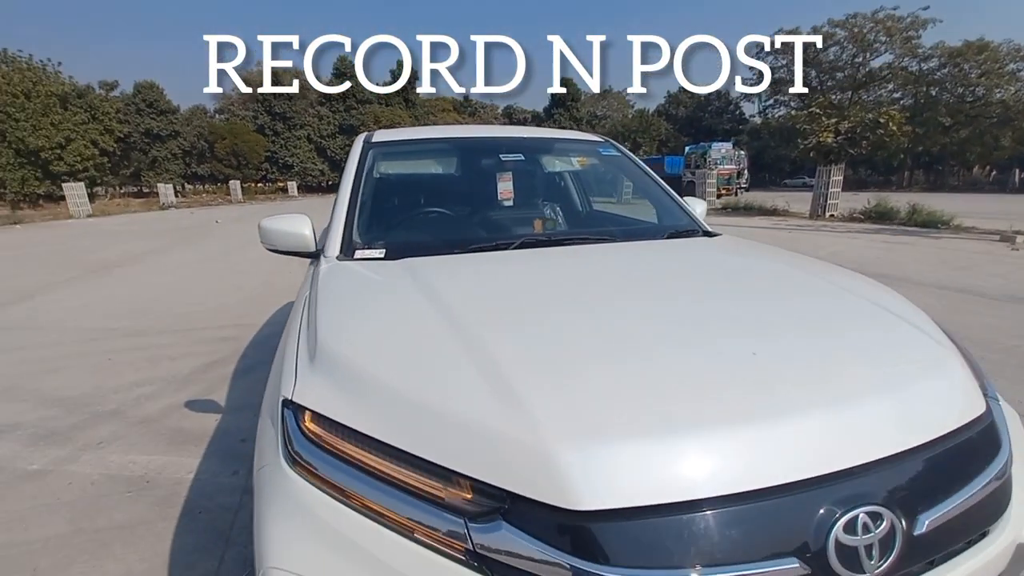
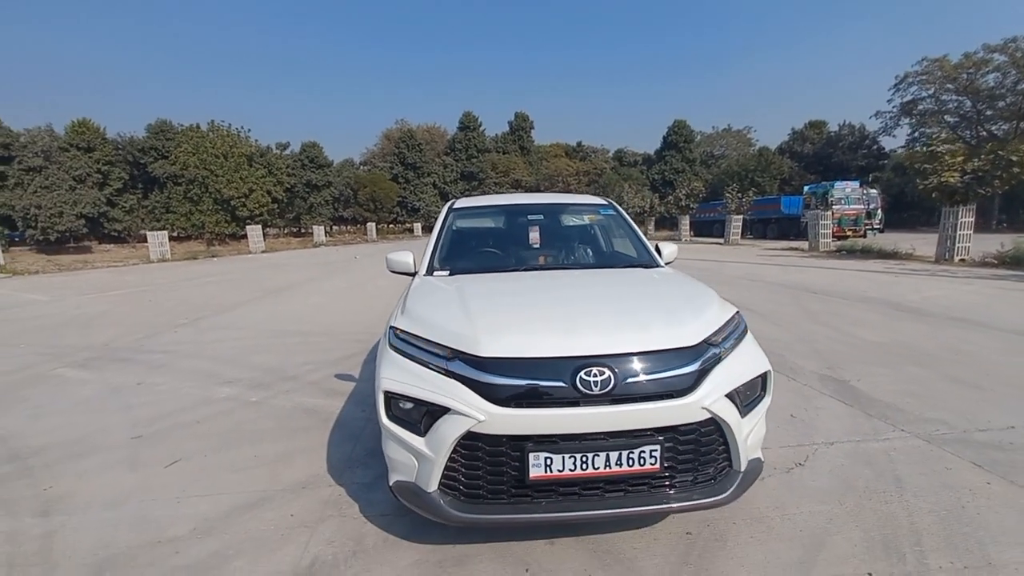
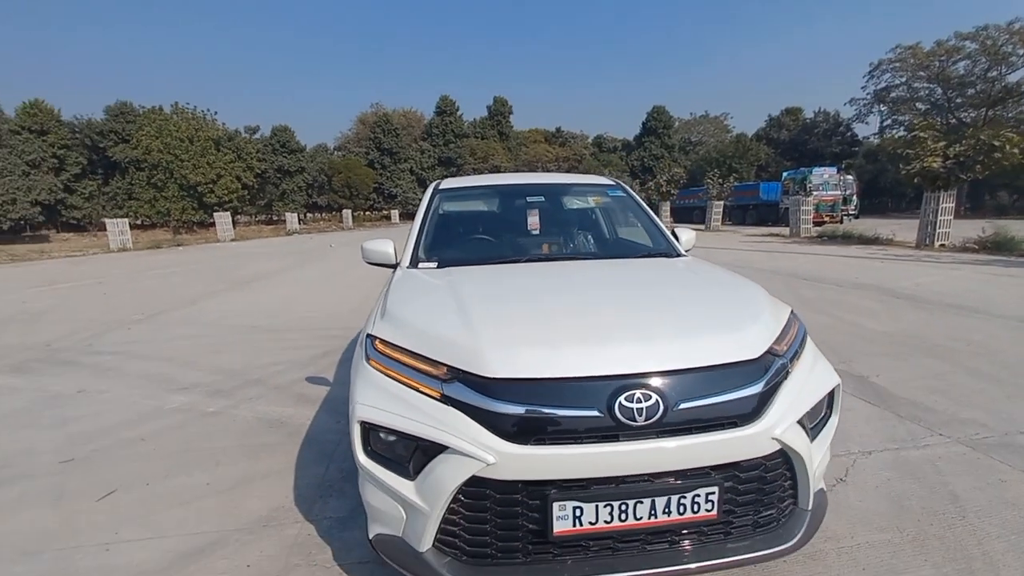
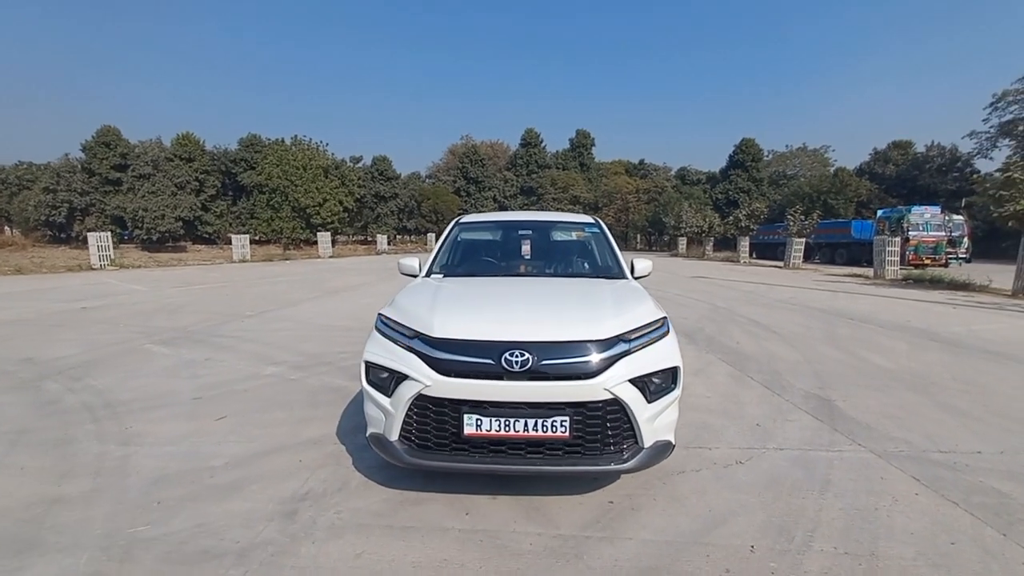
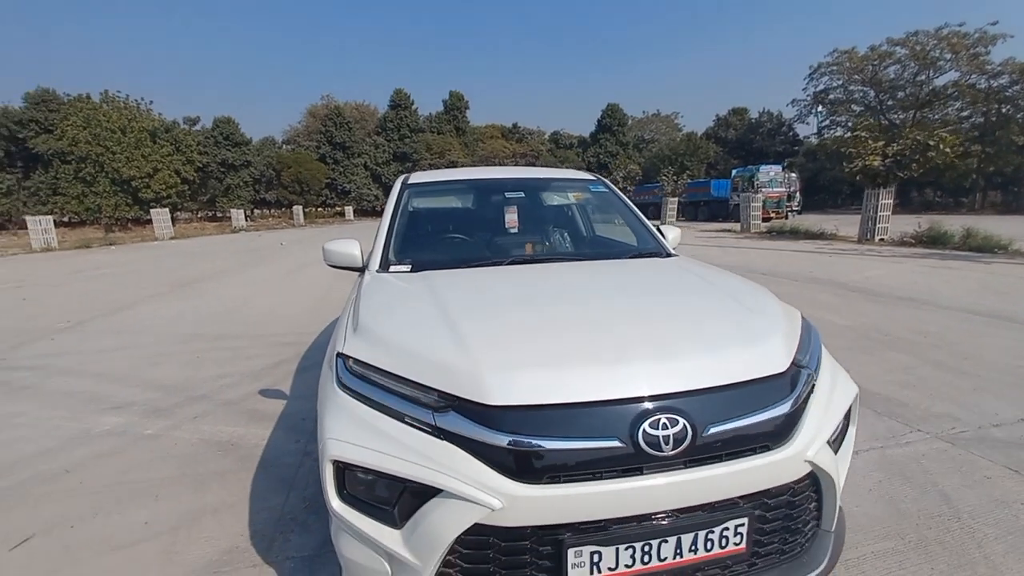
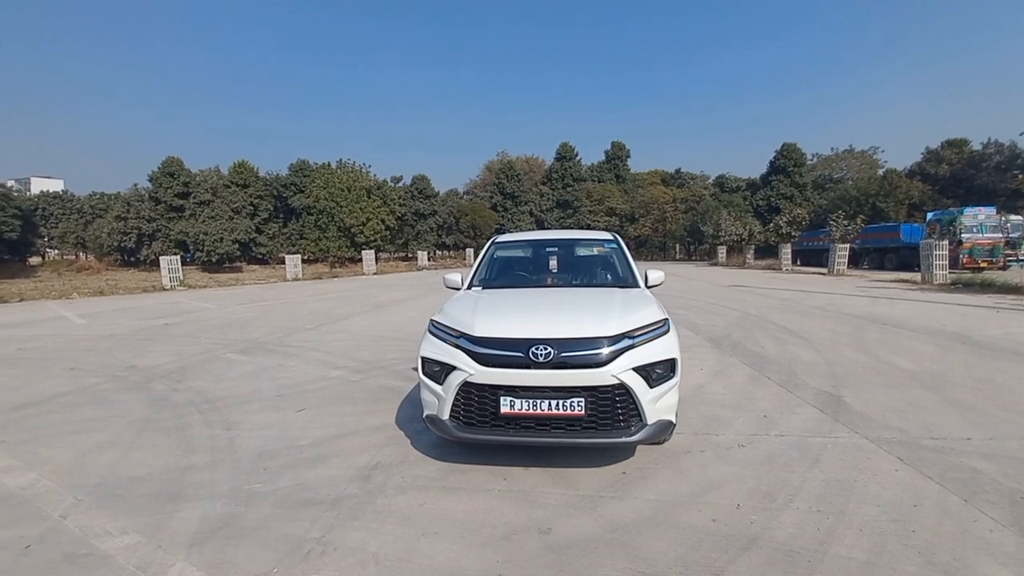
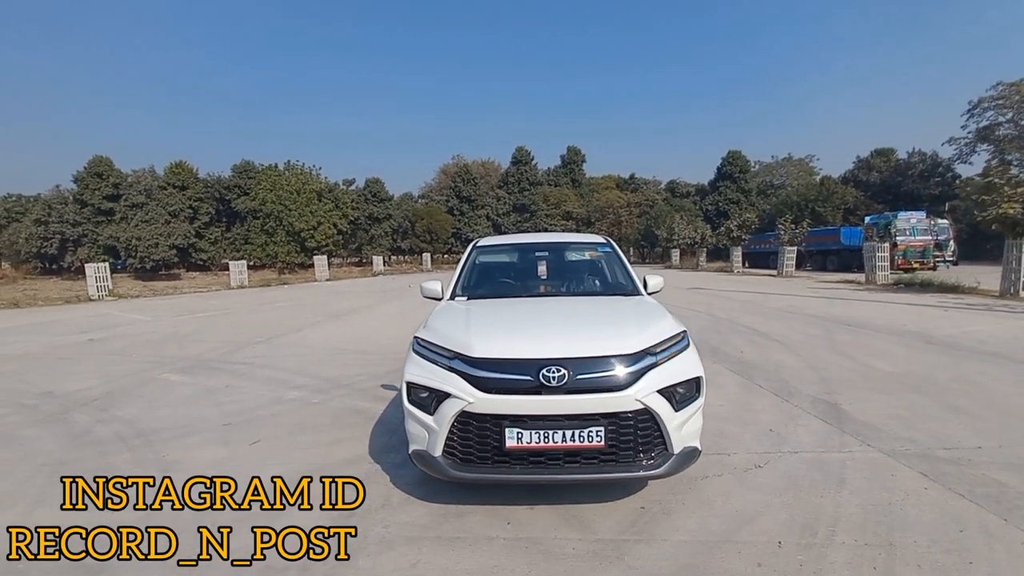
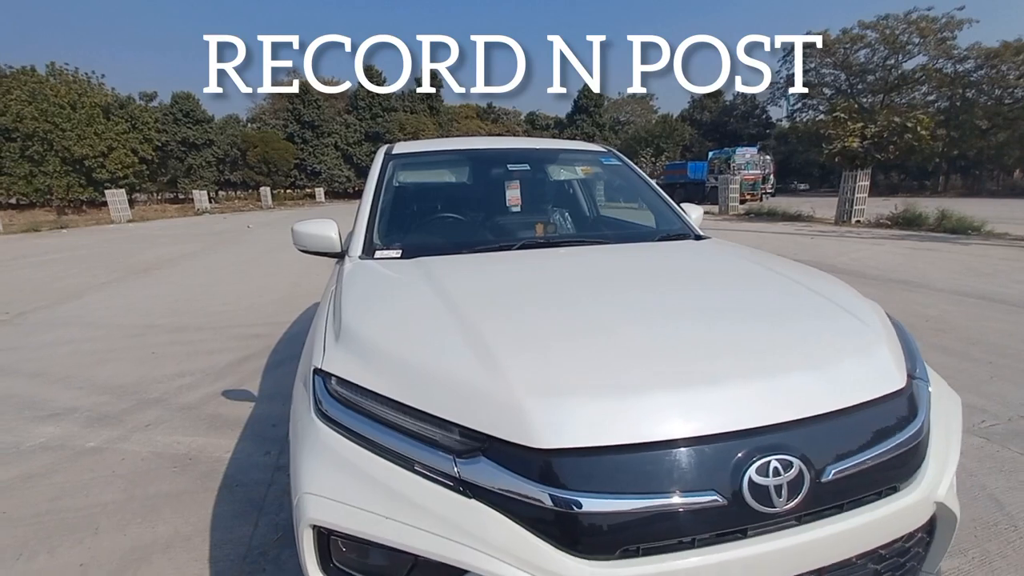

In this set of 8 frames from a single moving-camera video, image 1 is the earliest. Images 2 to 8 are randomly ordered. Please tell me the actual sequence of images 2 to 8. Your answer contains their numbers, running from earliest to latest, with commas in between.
8, 5, 3, 2, 7, 6, 4
